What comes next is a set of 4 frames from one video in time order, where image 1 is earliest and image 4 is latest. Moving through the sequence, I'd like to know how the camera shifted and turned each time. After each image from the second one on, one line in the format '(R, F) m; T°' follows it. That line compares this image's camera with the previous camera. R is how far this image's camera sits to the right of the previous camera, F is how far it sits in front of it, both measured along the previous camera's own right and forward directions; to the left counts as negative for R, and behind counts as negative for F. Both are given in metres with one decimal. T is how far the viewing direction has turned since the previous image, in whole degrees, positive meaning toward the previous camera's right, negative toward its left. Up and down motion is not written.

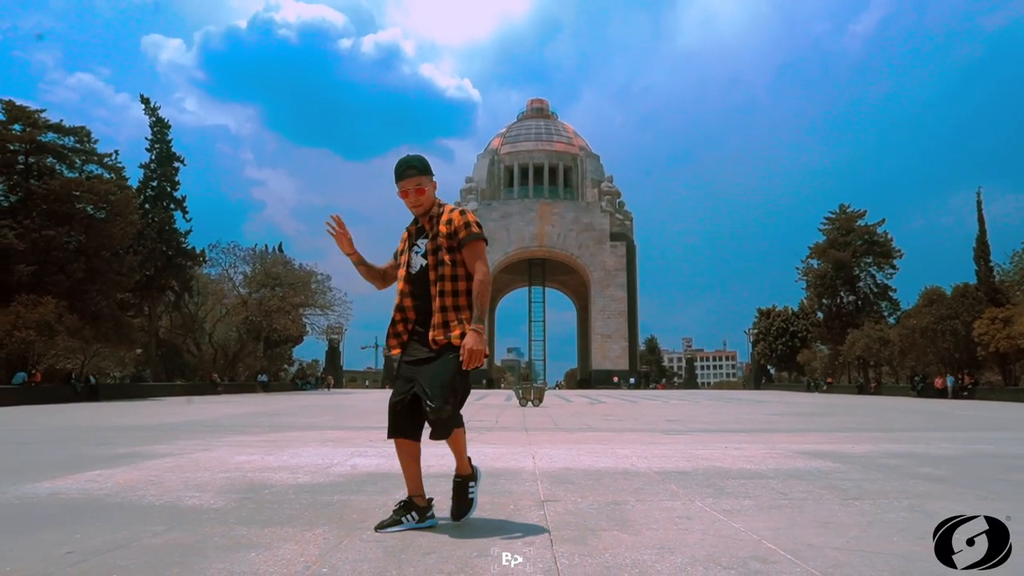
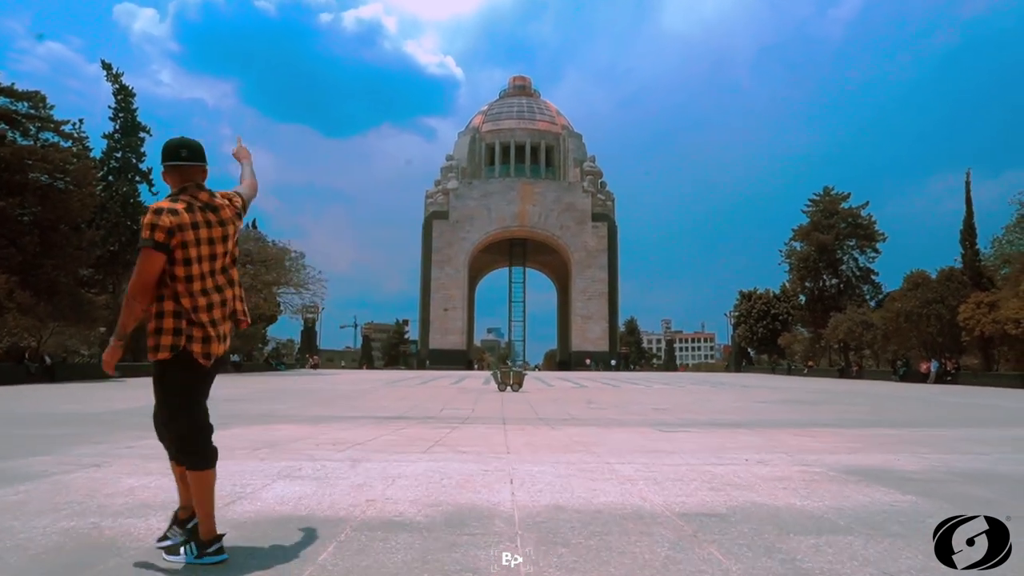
(0.0, +0.6) m; +2°
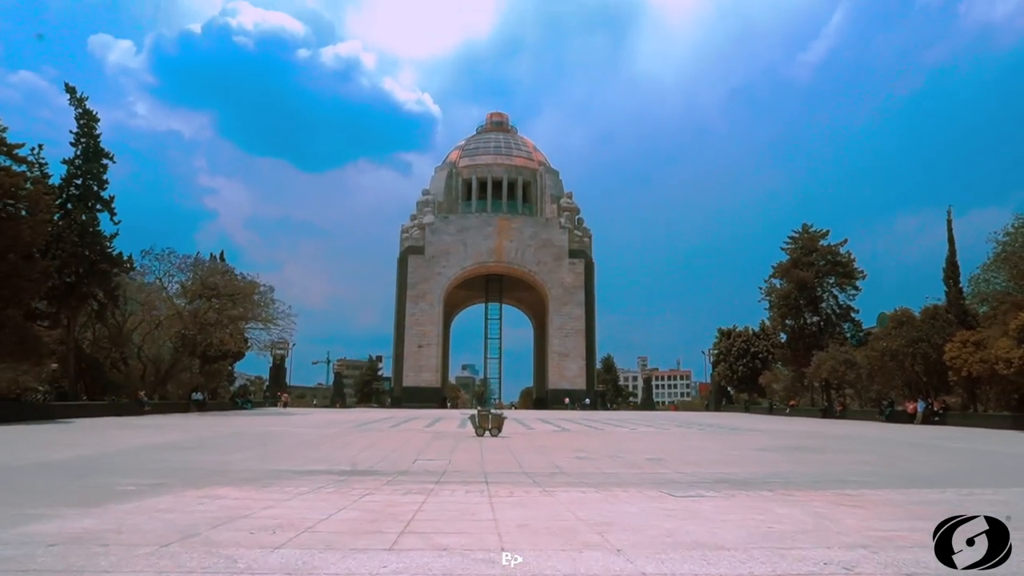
(-0.1, +0.7) m; +2°
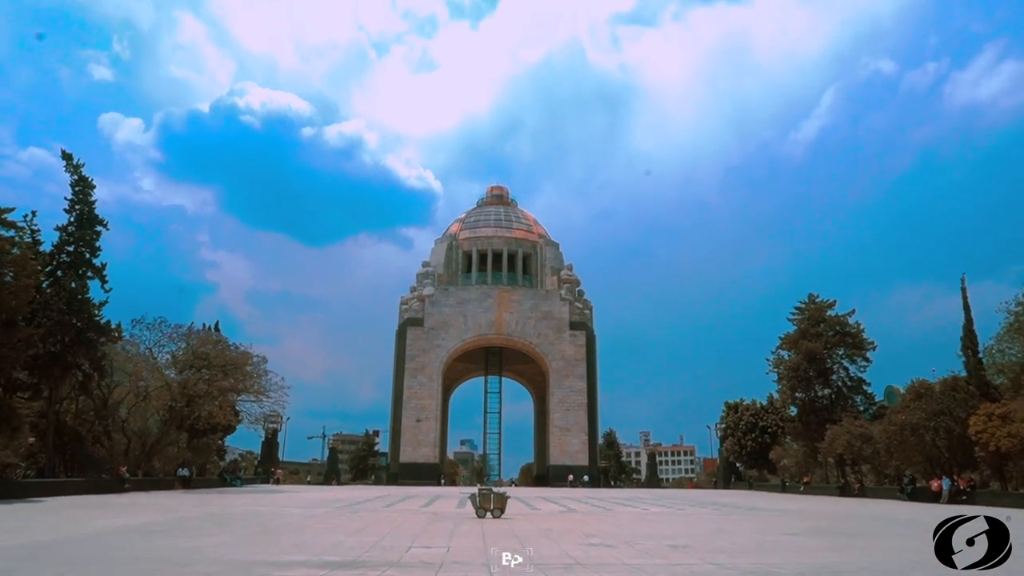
(-0.1, +0.6) m; 0°
